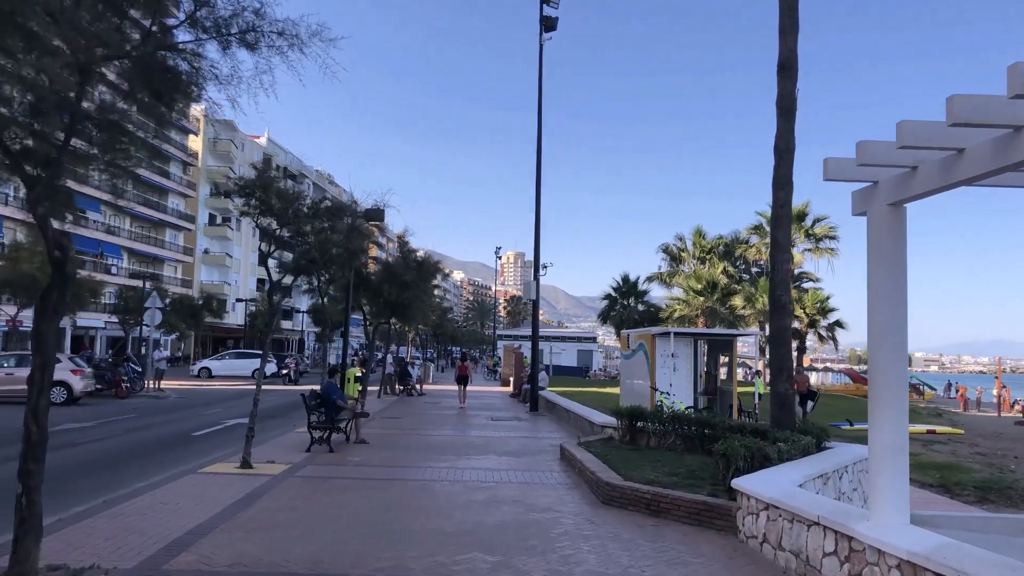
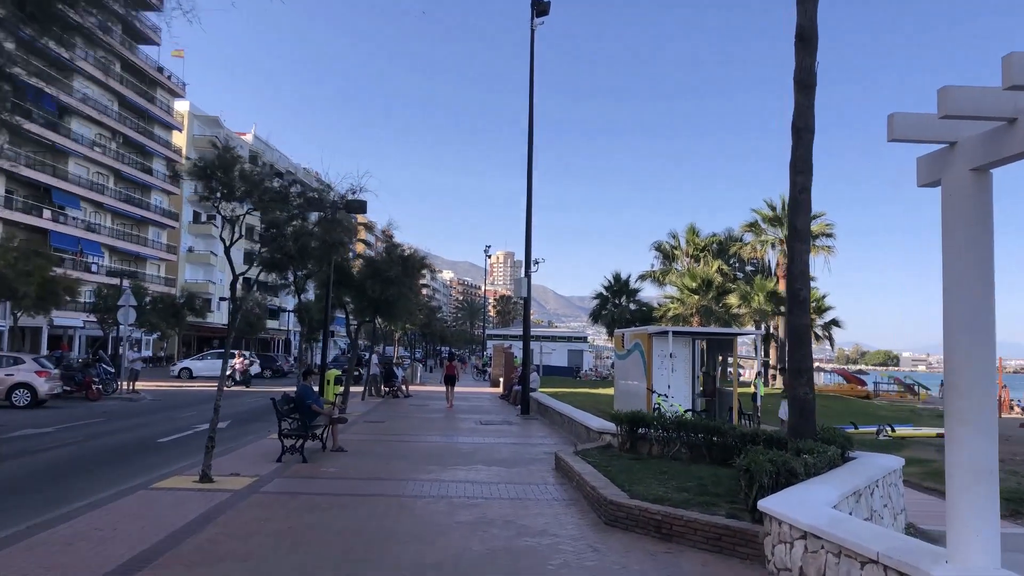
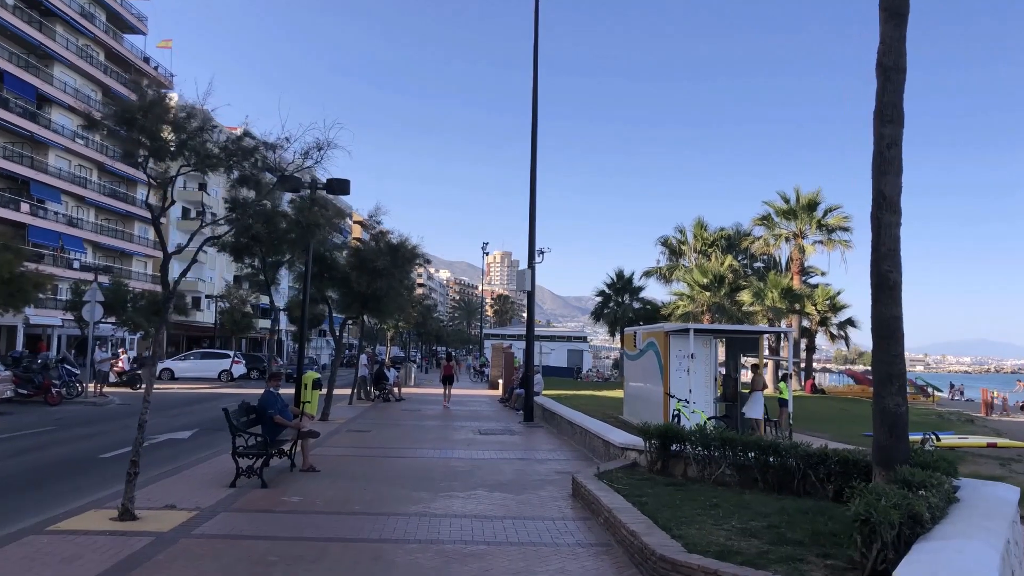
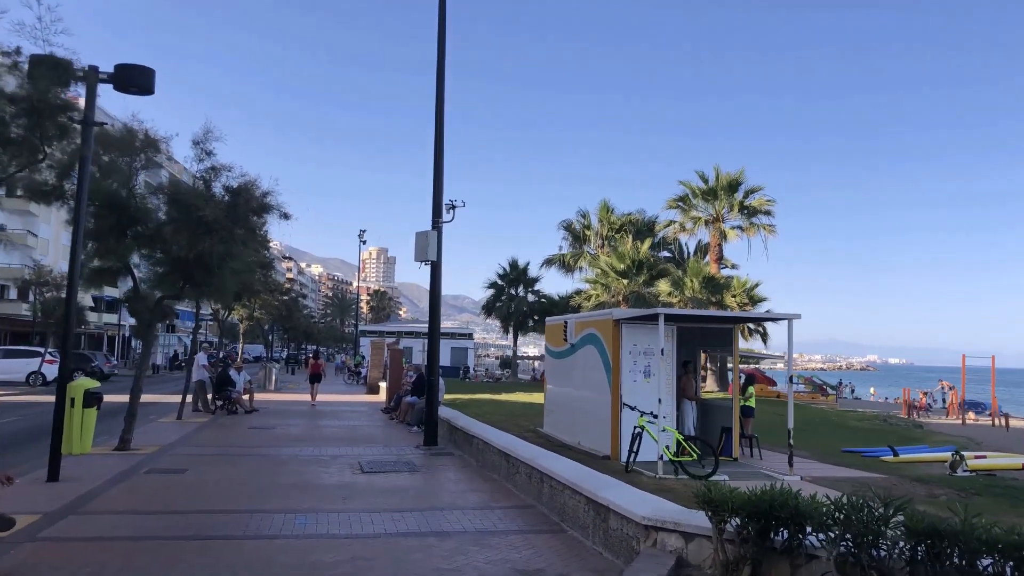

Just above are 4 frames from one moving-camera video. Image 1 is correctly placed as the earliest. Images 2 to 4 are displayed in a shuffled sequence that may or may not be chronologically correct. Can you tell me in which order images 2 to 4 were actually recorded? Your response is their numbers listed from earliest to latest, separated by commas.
2, 3, 4
